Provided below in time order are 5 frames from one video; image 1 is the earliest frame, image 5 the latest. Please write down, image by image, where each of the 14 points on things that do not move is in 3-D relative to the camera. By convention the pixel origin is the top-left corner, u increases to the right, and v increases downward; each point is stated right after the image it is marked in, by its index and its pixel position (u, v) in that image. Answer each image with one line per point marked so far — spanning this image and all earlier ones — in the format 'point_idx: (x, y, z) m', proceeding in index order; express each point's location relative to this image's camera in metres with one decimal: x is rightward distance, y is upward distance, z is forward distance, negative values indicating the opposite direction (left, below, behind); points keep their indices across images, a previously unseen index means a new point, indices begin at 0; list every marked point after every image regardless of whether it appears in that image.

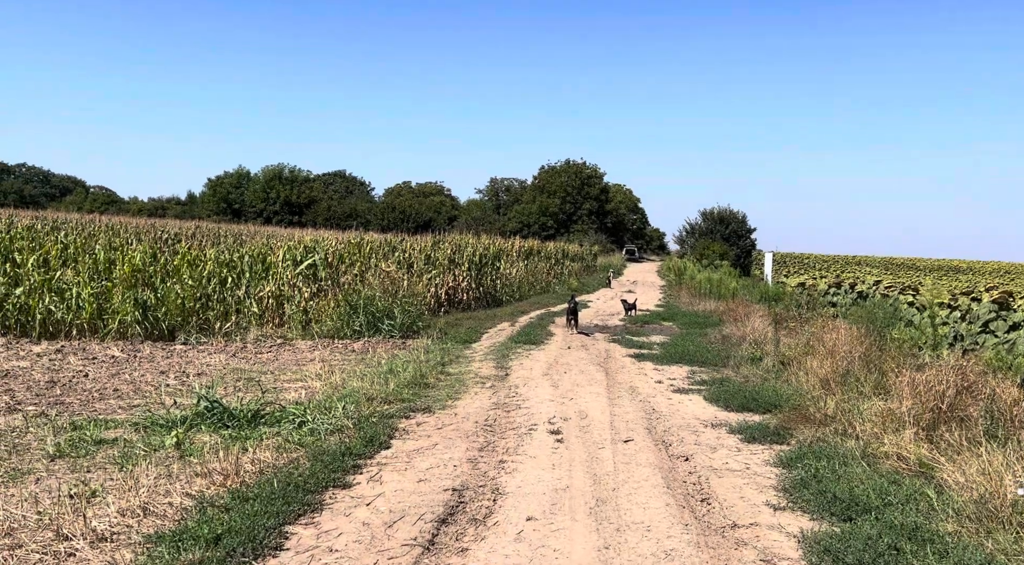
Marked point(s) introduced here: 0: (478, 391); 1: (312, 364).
0: (-0.4, -1.2, +9.8) m
1: (-3.0, -1.2, +13.3) m
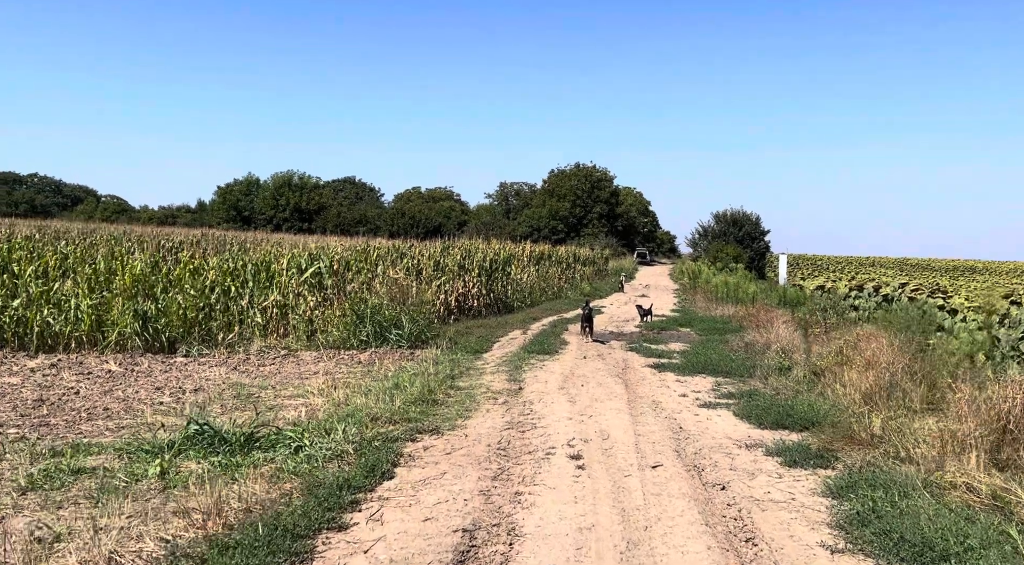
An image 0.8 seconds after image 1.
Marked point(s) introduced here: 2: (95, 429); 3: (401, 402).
0: (-0.2, -1.3, +9.1) m
1: (-2.8, -1.4, +12.7) m
2: (-4.1, -1.4, +8.6) m
3: (-1.1, -1.2, +9.1) m
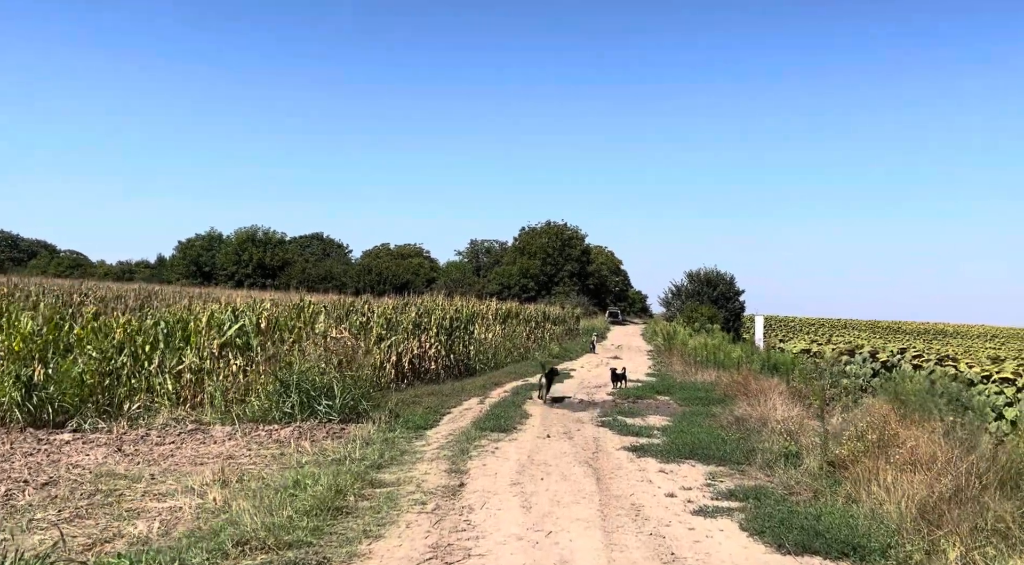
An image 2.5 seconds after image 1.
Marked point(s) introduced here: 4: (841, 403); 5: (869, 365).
0: (-0.7, -1.8, +6.7) m
1: (-3.5, -2.1, +10.3) m
2: (-4.6, -1.9, +6.1) m
3: (-1.7, -1.7, +6.7) m
4: (+5.0, -1.8, +13.5) m
5: (+7.8, -1.8, +19.3) m
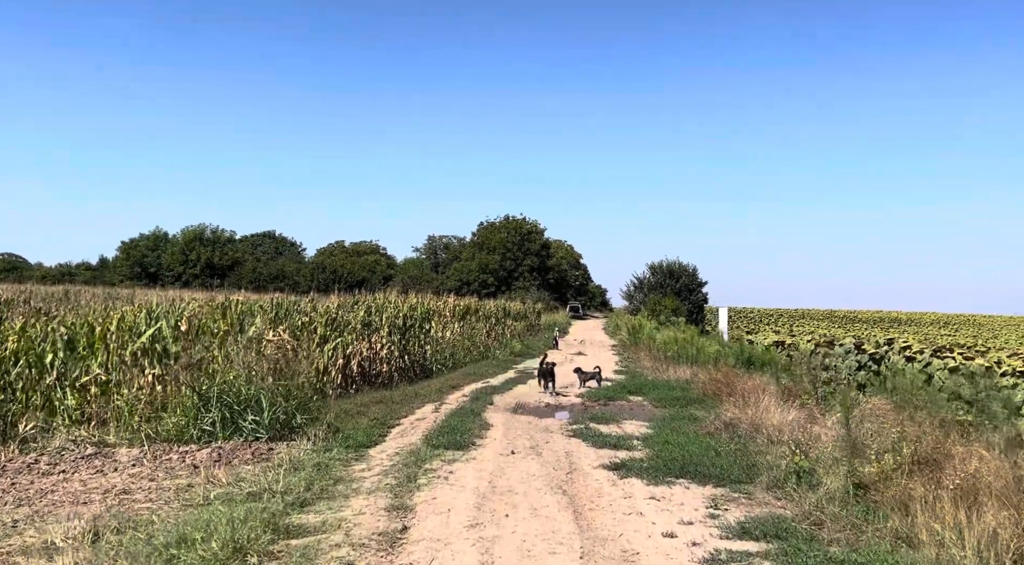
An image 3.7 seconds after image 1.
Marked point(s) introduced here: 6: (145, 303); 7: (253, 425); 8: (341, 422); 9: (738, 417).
0: (-1.0, -1.7, +4.9) m
1: (-3.9, -2.1, +8.3) m
2: (-4.8, -1.9, +4.1) m
3: (-1.9, -1.7, +4.8) m
4: (+4.4, -1.6, +11.9) m
5: (+7.0, -1.5, +17.8) m
6: (-6.2, -0.4, +15.0) m
7: (-3.4, -1.9, +11.8) m
8: (-2.4, -2.0, +12.9) m
9: (+3.0, -1.8, +11.8) m
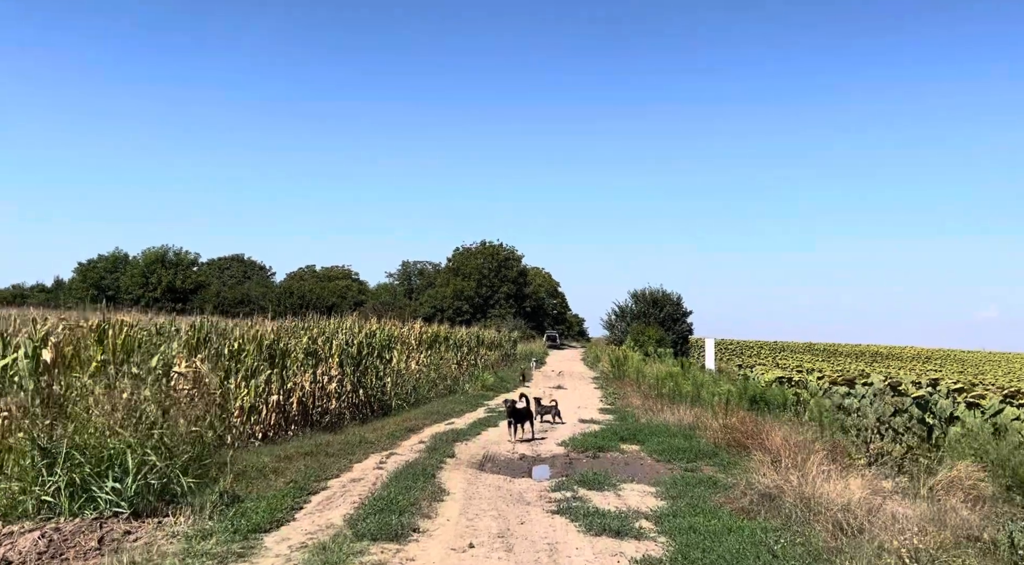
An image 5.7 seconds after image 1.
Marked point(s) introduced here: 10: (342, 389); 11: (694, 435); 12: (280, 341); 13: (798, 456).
0: (-1.2, -1.7, +1.8) m
1: (-4.2, -2.1, +5.1) m
2: (-4.9, -1.7, +0.9) m
3: (-2.1, -1.6, +1.6) m
4: (+4.1, -1.9, +8.9) m
5: (+6.4, -1.9, +14.9) m
6: (-6.7, -0.6, +11.8) m
7: (-3.8, -2.0, +8.5) m
8: (-2.8, -2.2, +9.6) m
9: (+2.6, -2.0, +8.7) m
10: (-3.6, -2.3, +19.1) m
11: (+3.0, -2.5, +14.3) m
12: (-4.6, -1.2, +17.7) m
13: (+3.2, -1.9, +9.9) m
